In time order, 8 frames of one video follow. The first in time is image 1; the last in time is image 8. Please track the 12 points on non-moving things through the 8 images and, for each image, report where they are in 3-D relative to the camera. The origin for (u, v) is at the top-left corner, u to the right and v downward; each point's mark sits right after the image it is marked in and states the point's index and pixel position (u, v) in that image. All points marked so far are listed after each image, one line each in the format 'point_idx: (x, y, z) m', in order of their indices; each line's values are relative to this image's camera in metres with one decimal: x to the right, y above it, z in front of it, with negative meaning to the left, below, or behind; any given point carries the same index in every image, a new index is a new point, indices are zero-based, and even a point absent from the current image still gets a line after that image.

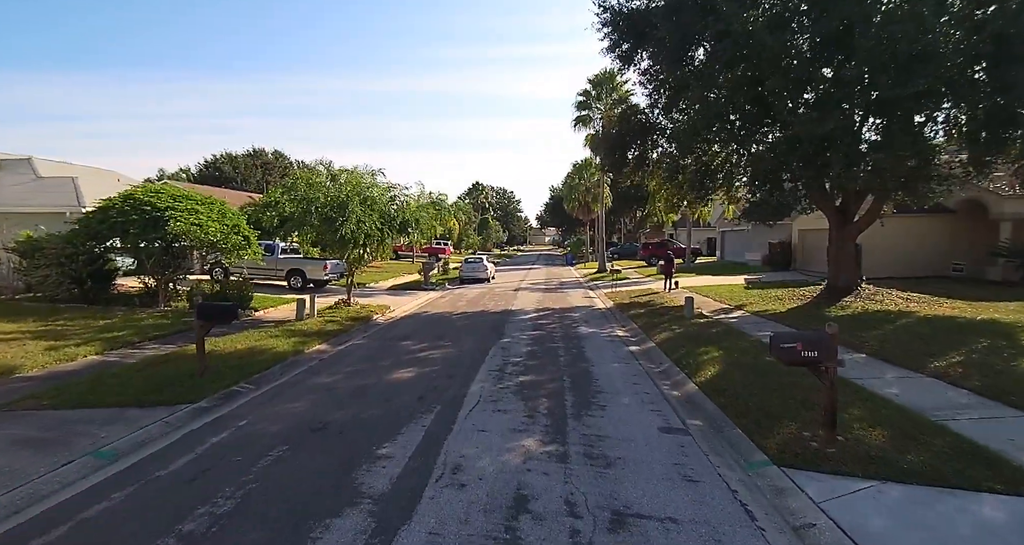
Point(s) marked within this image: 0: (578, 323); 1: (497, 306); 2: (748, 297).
0: (+1.6, -1.2, +13.3) m
1: (-0.4, -1.0, +16.9) m
2: (+7.0, -0.7, +16.6) m
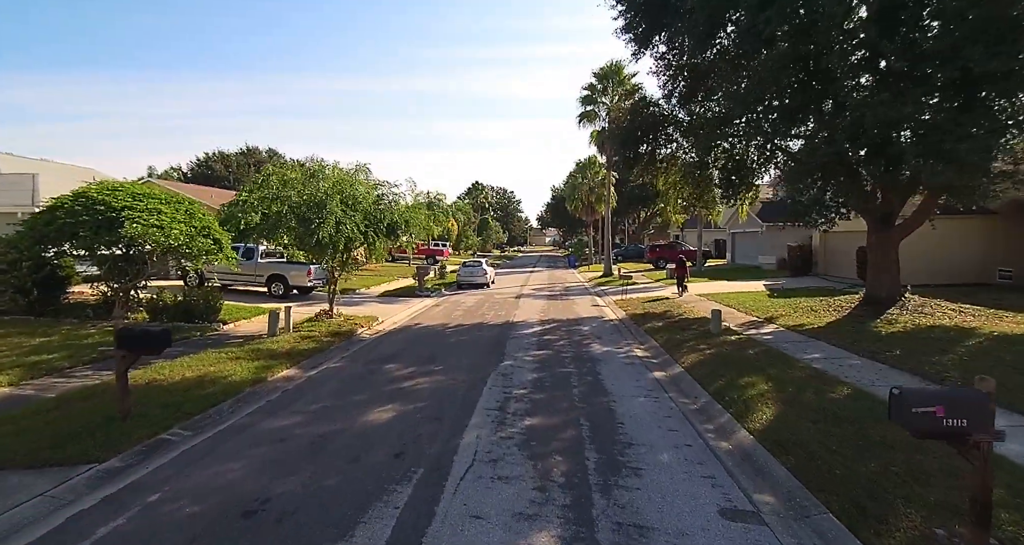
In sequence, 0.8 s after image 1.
0: (+1.6, -1.4, +11.6) m
1: (-0.4, -1.2, +15.2) m
2: (+7.0, -0.9, +14.9) m
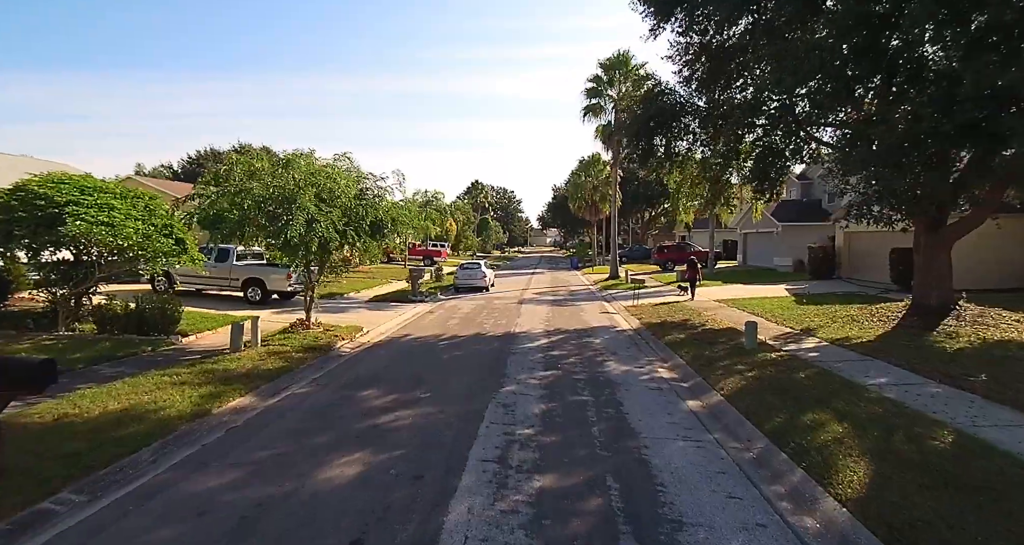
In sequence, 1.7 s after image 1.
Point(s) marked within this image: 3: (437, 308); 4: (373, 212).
0: (+1.6, -1.5, +10.0) m
1: (-0.3, -1.3, +13.6) m
2: (+7.0, -1.0, +13.3) m
3: (-2.3, -1.1, +17.2) m
4: (-2.8, +1.2, +11.4) m
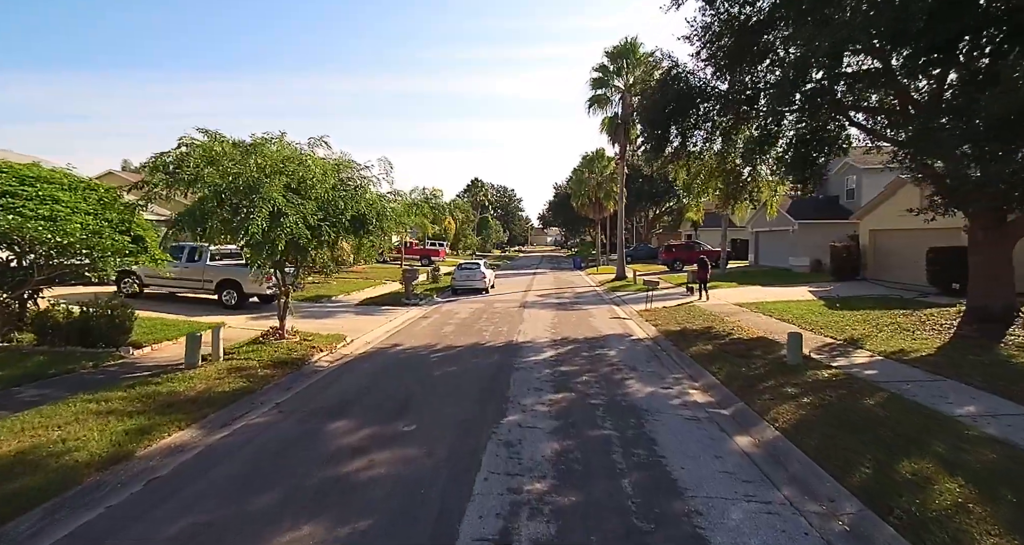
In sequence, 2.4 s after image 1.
0: (+1.7, -1.5, +8.6) m
1: (-0.3, -1.3, +12.2) m
2: (+7.1, -1.1, +11.9) m
3: (-2.3, -1.1, +15.8) m
4: (-2.8, +1.2, +10.0) m
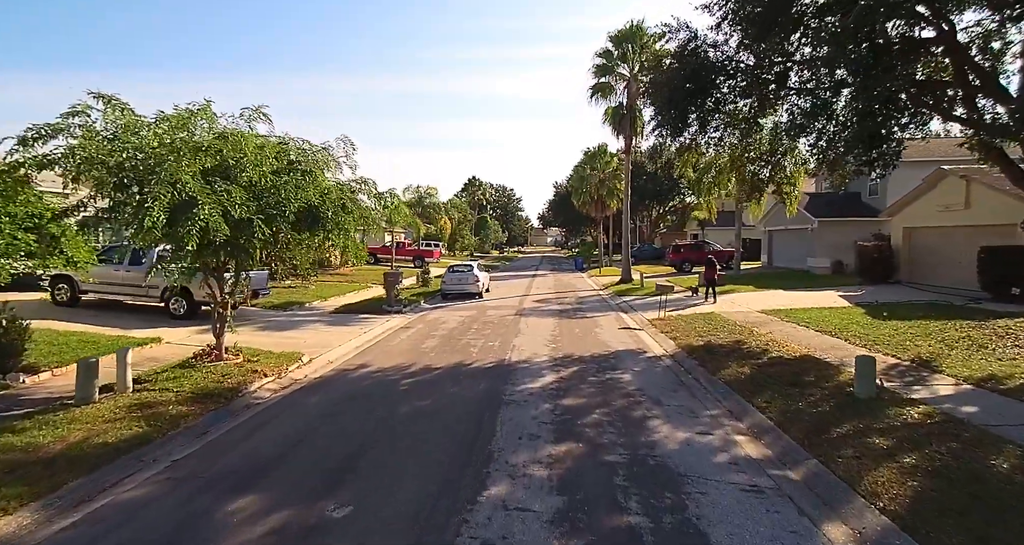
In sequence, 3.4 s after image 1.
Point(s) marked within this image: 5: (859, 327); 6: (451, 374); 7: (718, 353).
0: (+1.5, -1.6, +6.6) m
1: (-0.4, -1.4, +10.2) m
2: (+7.0, -1.1, +9.9) m
3: (-2.4, -1.2, +13.8) m
4: (-2.9, +1.1, +8.0) m
5: (+6.9, -1.1, +11.2) m
6: (-0.9, -1.5, +8.4) m
7: (+3.5, -1.4, +9.5) m
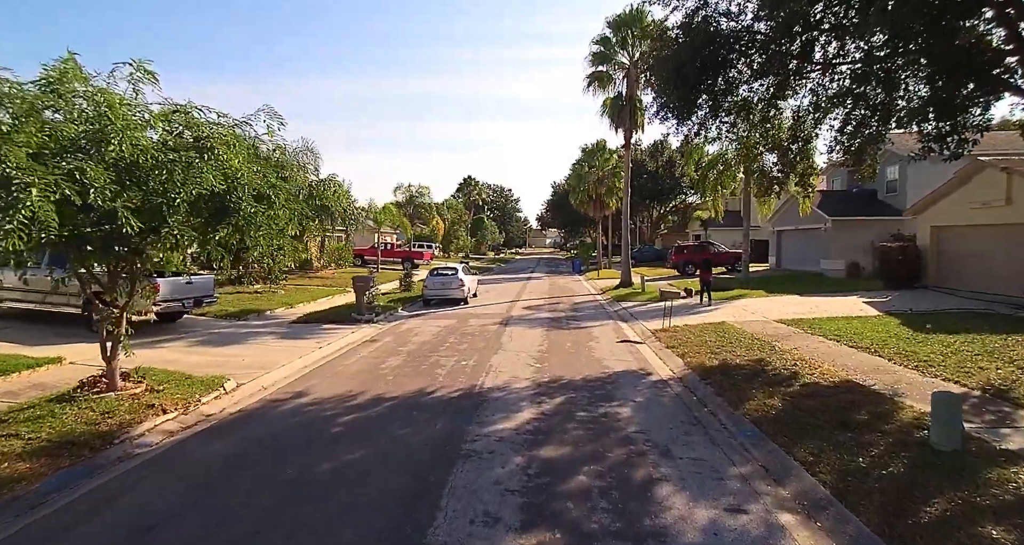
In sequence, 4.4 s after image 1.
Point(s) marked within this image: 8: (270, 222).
0: (+1.2, -1.7, +4.9) m
1: (-0.8, -1.5, +8.5) m
2: (+6.6, -1.2, +8.2) m
3: (-2.8, -1.3, +12.1) m
4: (-3.3, +1.0, +6.3) m
5: (+6.6, -1.2, +9.5) m
6: (-1.3, -1.6, +6.7) m
7: (+3.1, -1.5, +7.8) m
8: (-2.9, +0.6, +6.9) m
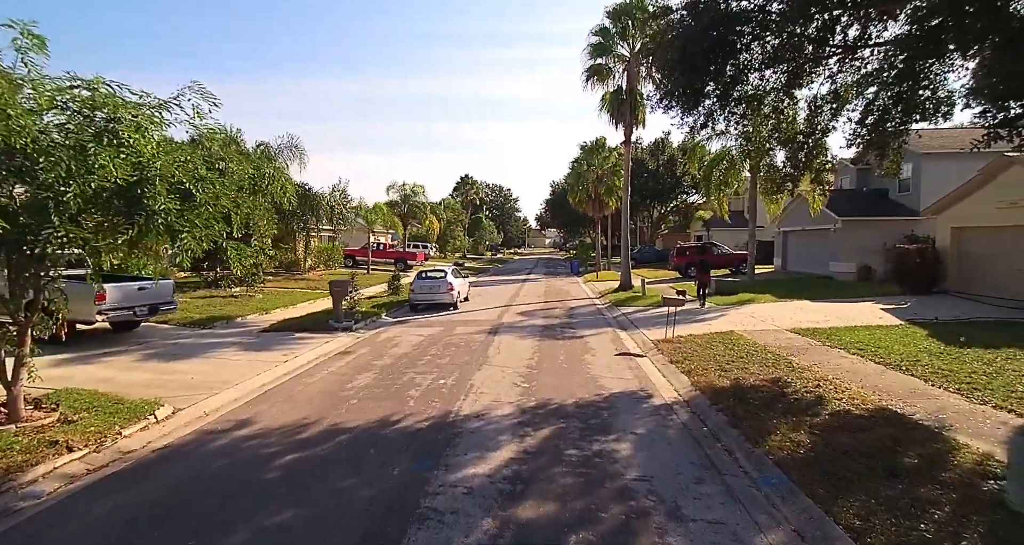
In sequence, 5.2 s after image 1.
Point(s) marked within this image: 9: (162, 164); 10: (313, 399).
0: (+1.0, -1.8, +3.8) m
1: (-1.0, -1.6, +7.4) m
2: (+6.4, -1.3, +7.1) m
3: (-3.0, -1.4, +11.1) m
4: (-3.5, +1.0, +5.3) m
5: (+6.3, -1.3, +8.4) m
6: (-1.5, -1.7, +5.6) m
7: (+2.9, -1.6, +6.7) m
8: (-3.1, +0.5, +5.9) m
9: (-3.3, +1.0, +5.3) m
10: (-2.5, -1.6, +7.2) m
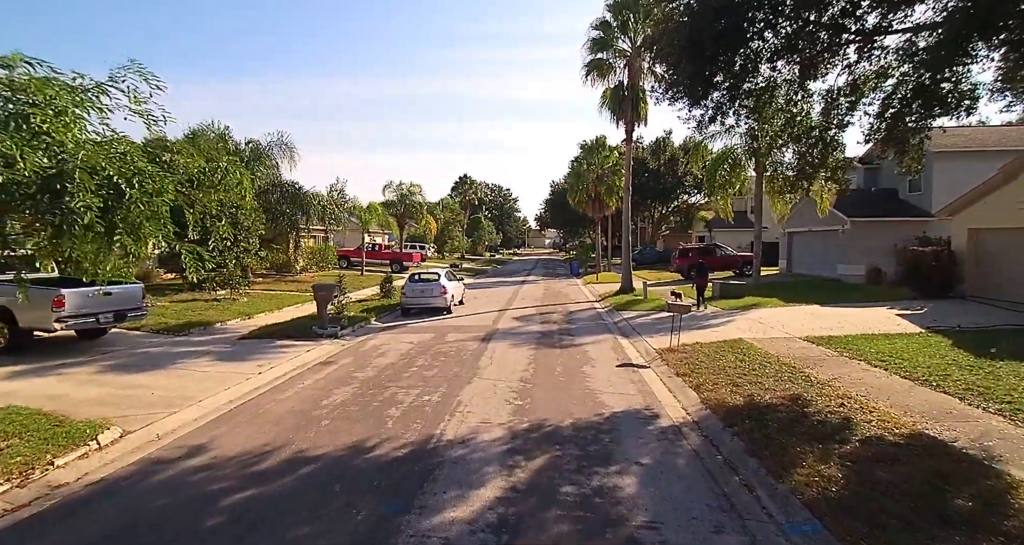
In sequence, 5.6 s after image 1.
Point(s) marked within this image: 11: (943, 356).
0: (+0.8, -1.9, +3.1) m
1: (-1.1, -1.7, +6.7) m
2: (+6.3, -1.4, +6.4) m
3: (-3.1, -1.5, +10.3) m
4: (-3.6, +0.9, +4.5) m
5: (+6.2, -1.4, +7.7) m
6: (-1.6, -1.8, +4.9) m
7: (+2.8, -1.6, +6.0) m
8: (-3.2, +0.5, +5.2) m
9: (-3.4, +0.9, +4.6) m
10: (-2.7, -1.7, +6.5) m
11: (+6.8, -1.3, +8.8) m
